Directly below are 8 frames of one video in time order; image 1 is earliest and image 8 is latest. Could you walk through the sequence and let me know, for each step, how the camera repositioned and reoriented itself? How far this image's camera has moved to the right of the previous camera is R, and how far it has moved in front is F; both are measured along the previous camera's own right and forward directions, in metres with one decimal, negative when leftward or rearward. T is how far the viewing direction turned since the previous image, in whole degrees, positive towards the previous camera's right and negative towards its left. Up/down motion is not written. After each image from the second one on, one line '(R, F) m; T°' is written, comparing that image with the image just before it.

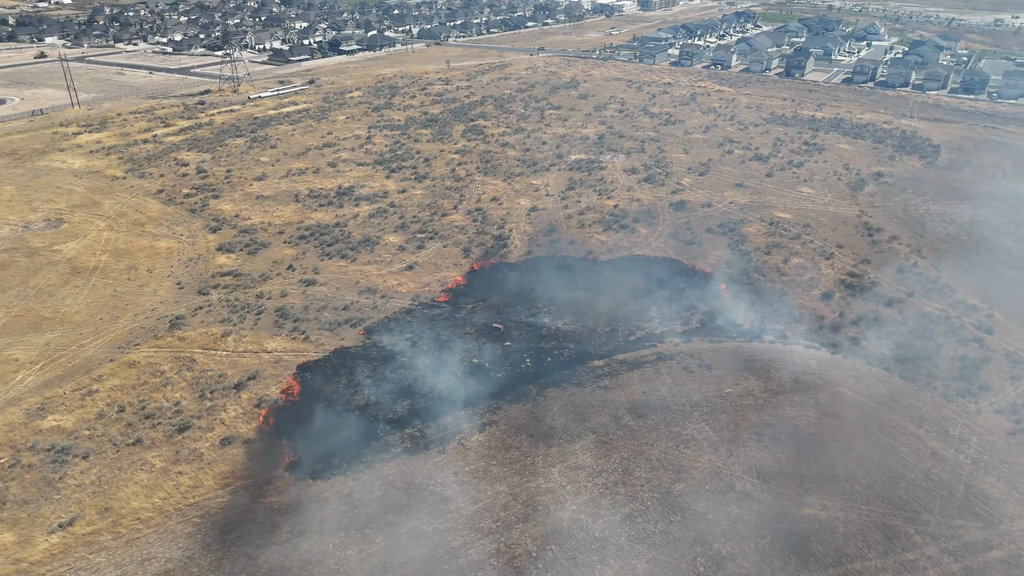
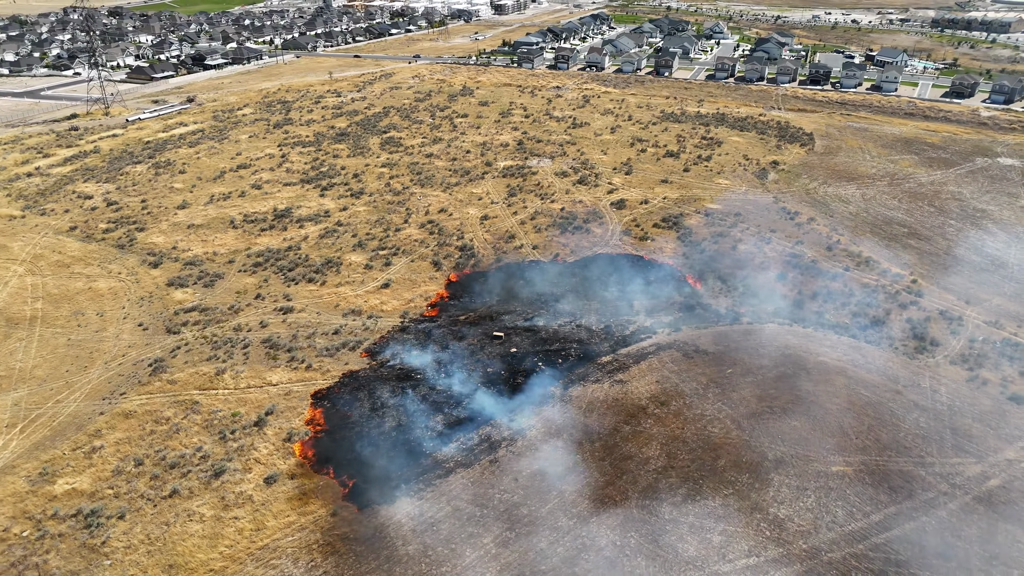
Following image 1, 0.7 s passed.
(-4.4, -0.4) m; +11°
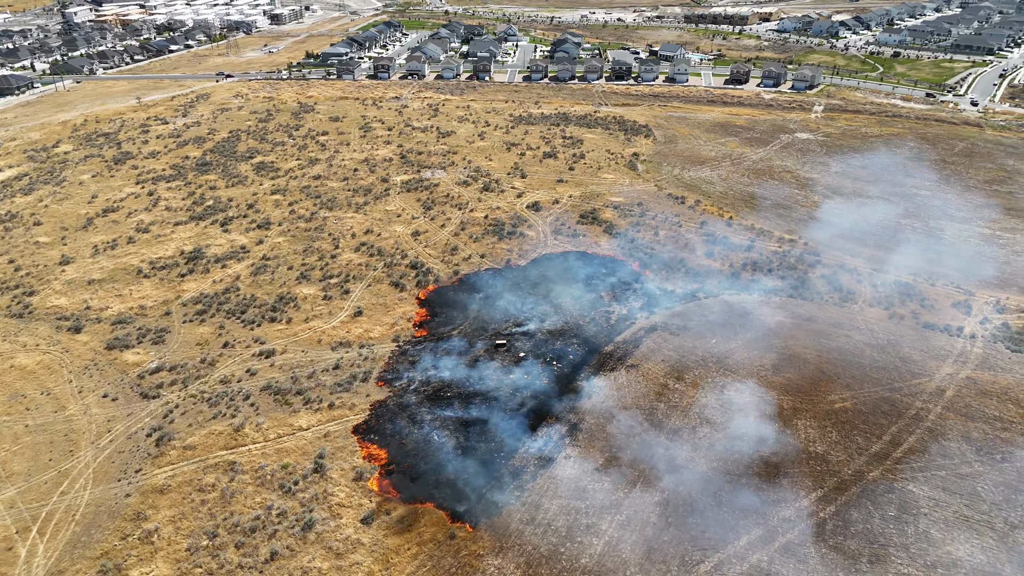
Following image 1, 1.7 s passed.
(-6.9, -0.2) m; +16°
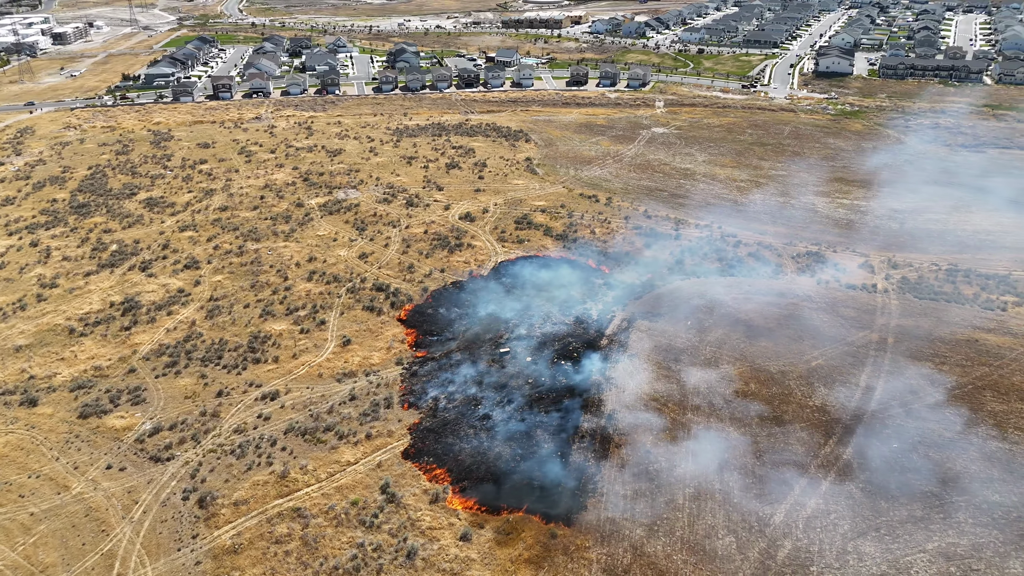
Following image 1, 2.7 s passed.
(-6.1, -0.3) m; +14°
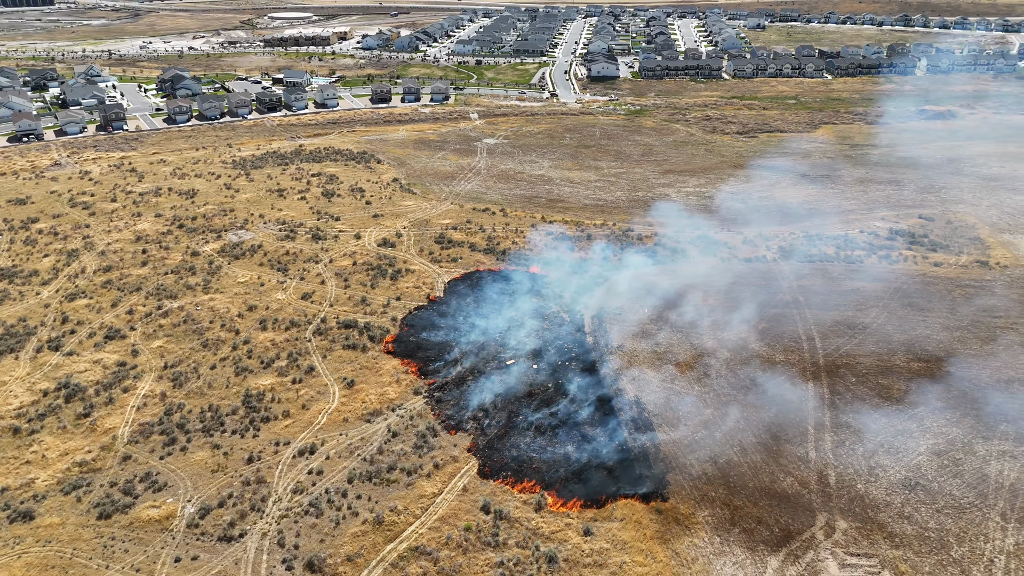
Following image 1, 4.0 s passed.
(-8.5, -0.2) m; +18°
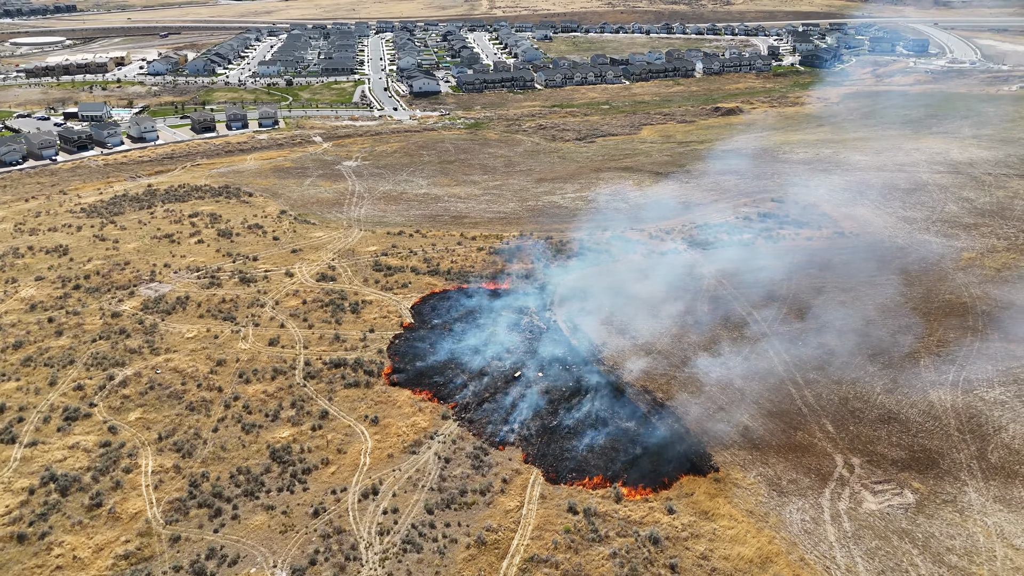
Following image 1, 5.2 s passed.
(-7.9, -0.3) m; +16°
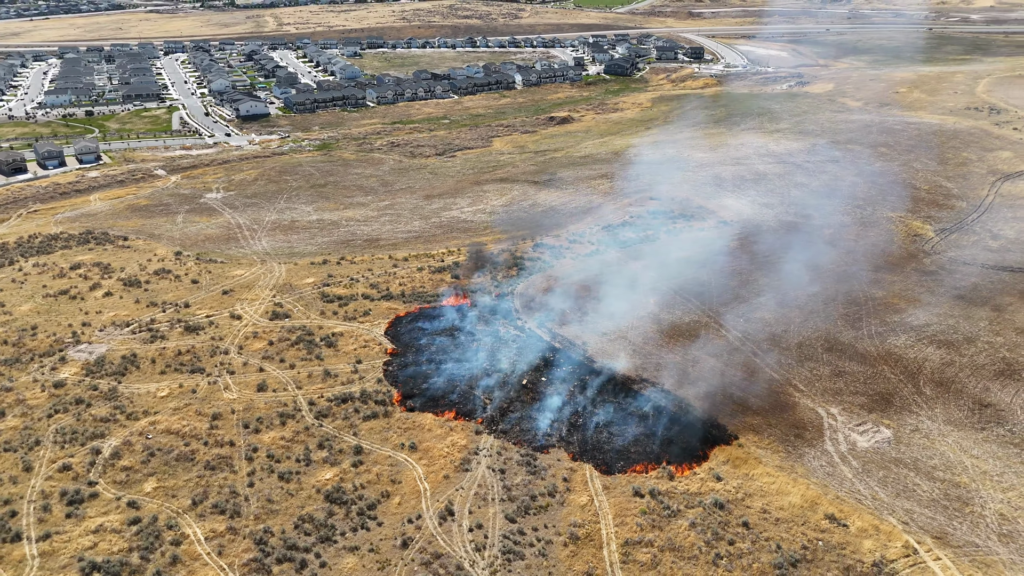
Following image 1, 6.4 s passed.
(-7.9, -0.3) m; +15°
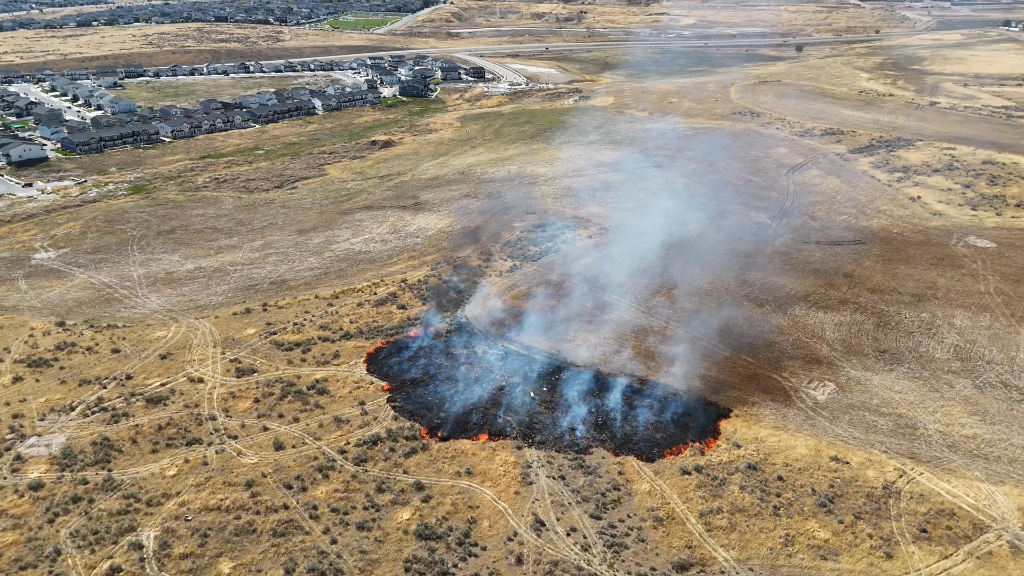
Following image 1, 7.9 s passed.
(-9.7, -0.3) m; +18°
